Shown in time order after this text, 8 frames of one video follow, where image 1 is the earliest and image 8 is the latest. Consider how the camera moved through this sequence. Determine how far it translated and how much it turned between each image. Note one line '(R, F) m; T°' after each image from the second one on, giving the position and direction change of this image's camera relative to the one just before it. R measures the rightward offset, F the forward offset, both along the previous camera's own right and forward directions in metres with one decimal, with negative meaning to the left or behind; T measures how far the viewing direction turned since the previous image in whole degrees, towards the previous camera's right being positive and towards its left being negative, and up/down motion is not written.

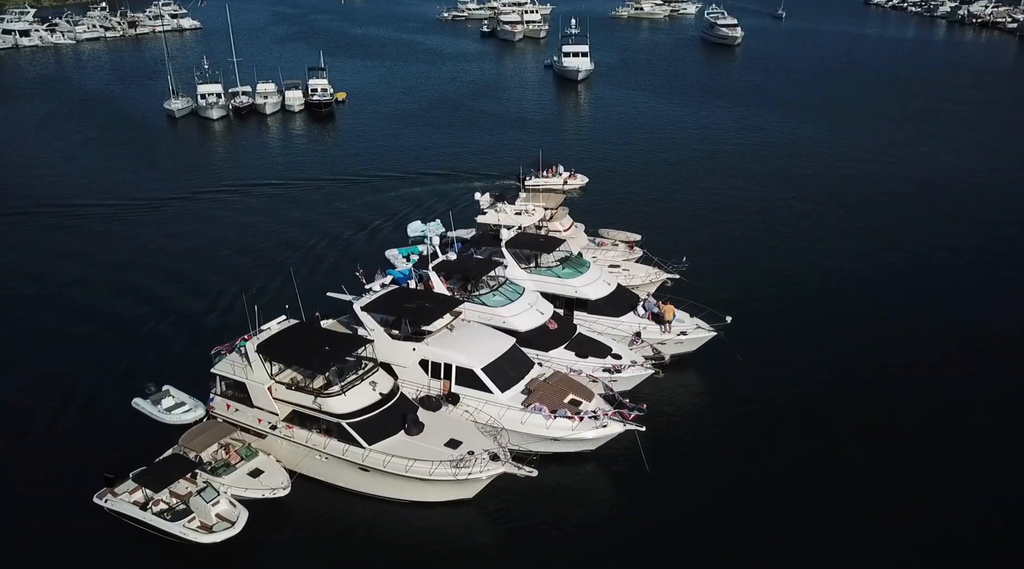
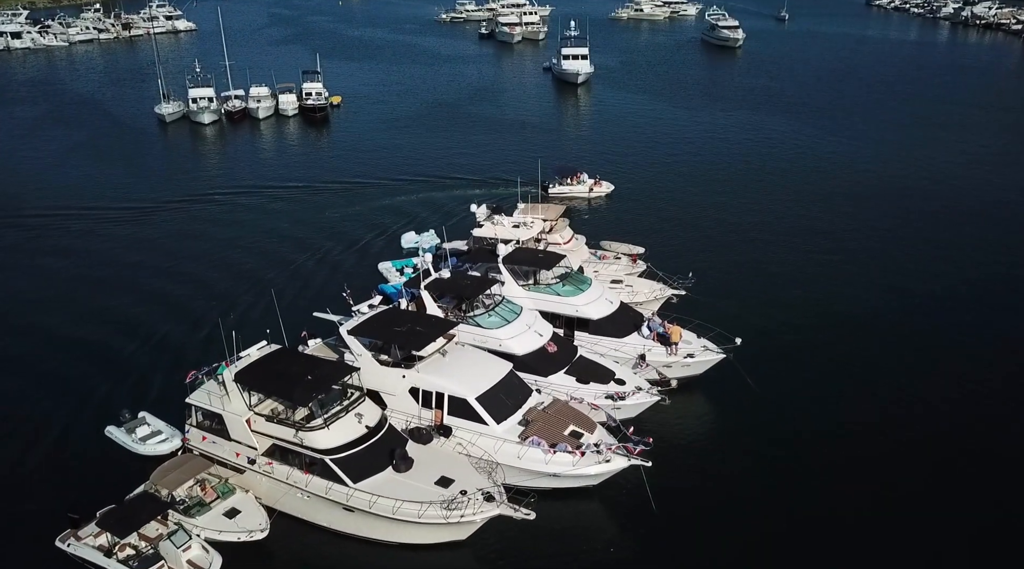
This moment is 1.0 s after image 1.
(+0.1, +1.9) m; 0°
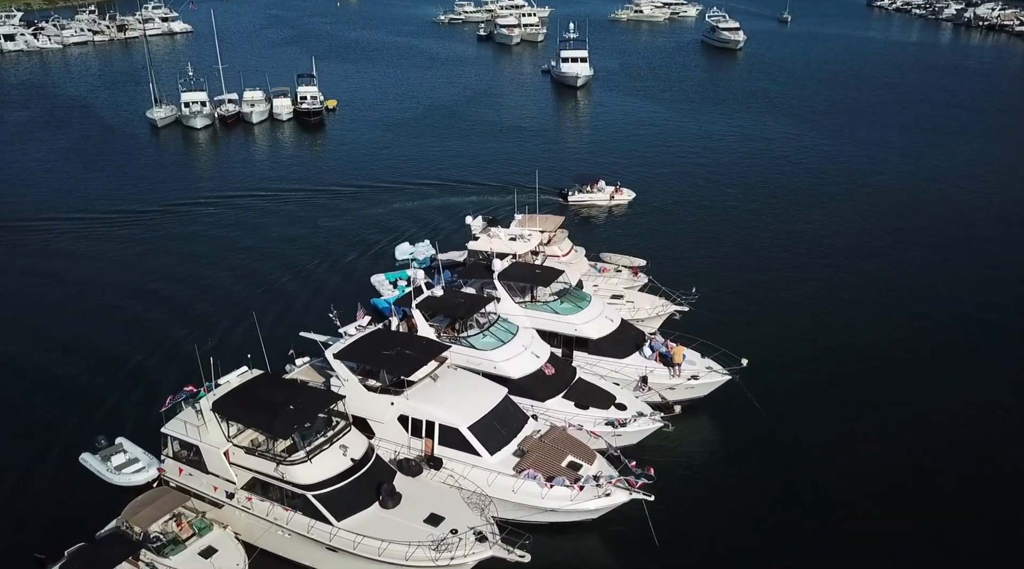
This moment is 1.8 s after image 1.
(+0.2, +1.5) m; 0°
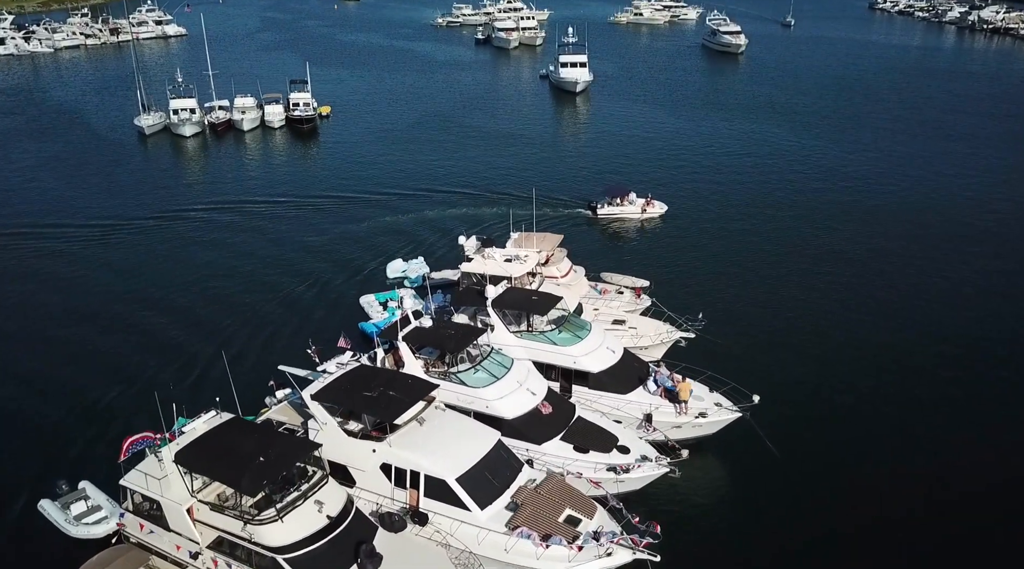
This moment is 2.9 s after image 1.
(+0.2, +2.2) m; 0°
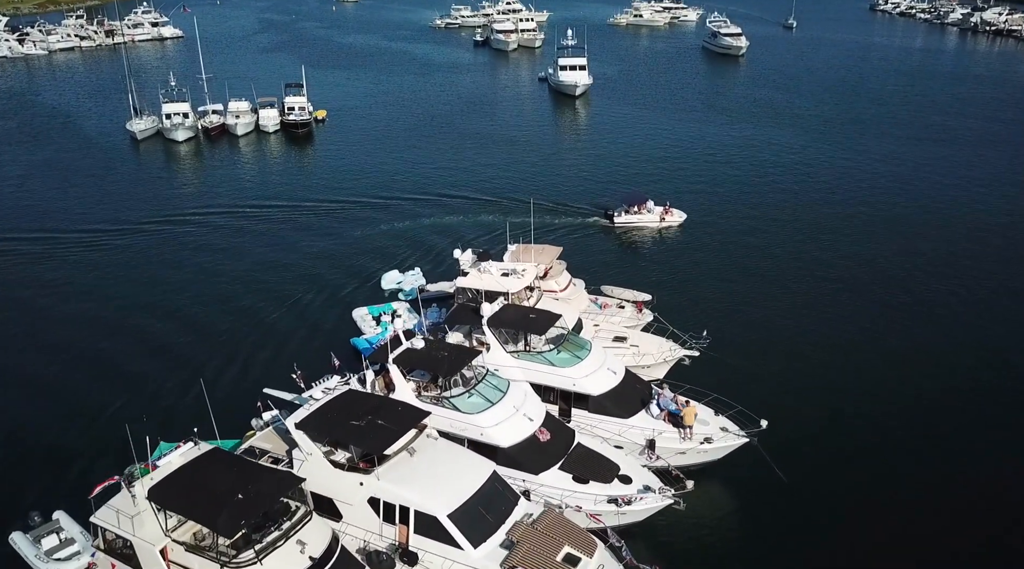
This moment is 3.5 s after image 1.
(+0.1, +1.4) m; 0°
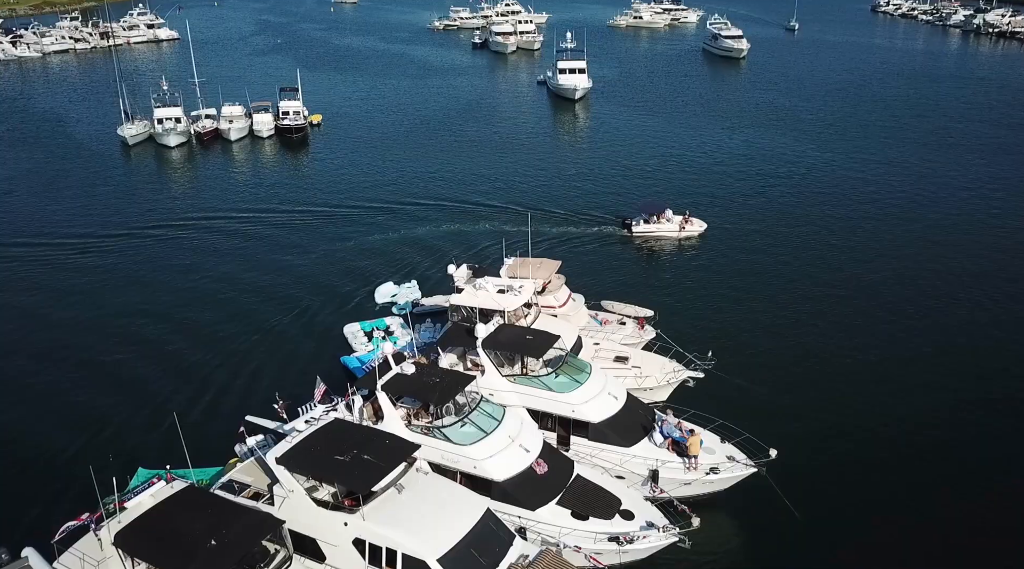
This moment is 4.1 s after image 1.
(+0.1, +1.4) m; 0°
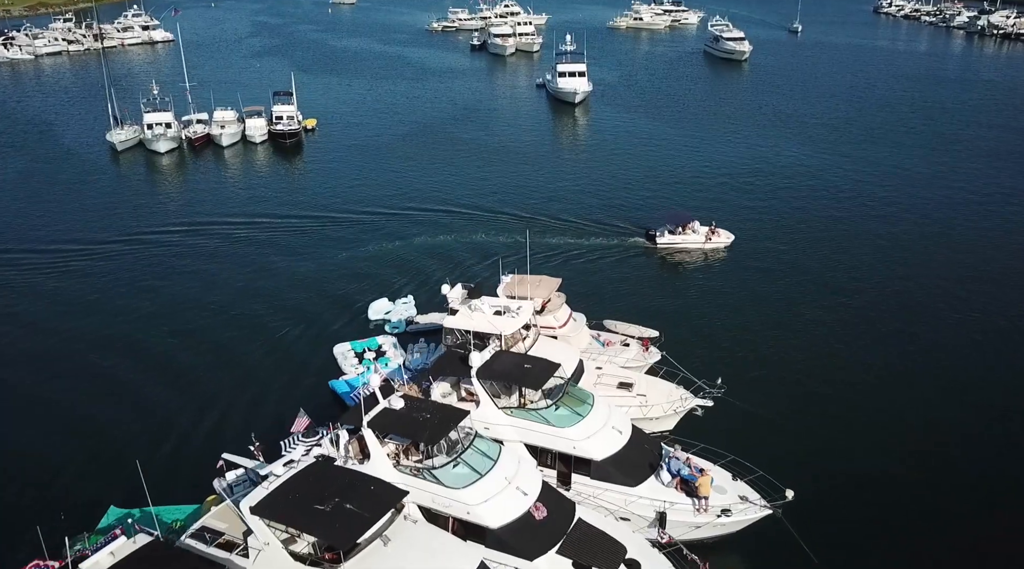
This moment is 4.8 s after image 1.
(+0.1, +1.9) m; 0°
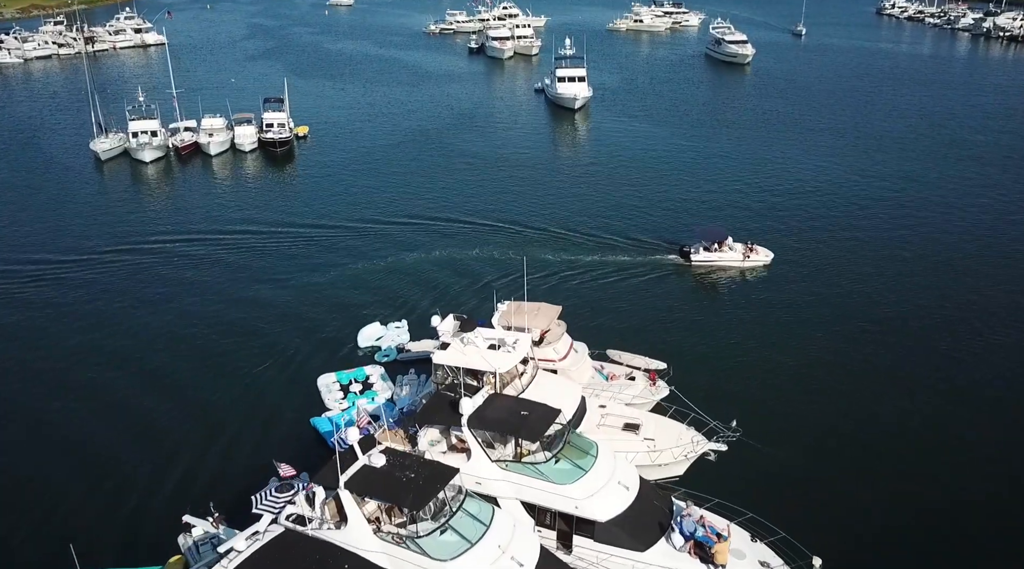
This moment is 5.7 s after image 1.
(+0.1, +2.6) m; 0°
